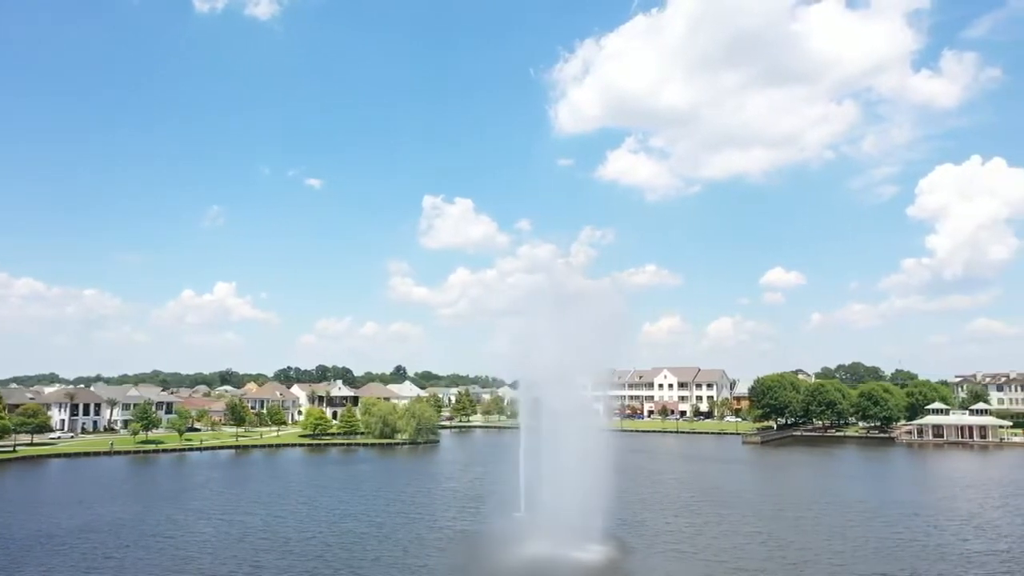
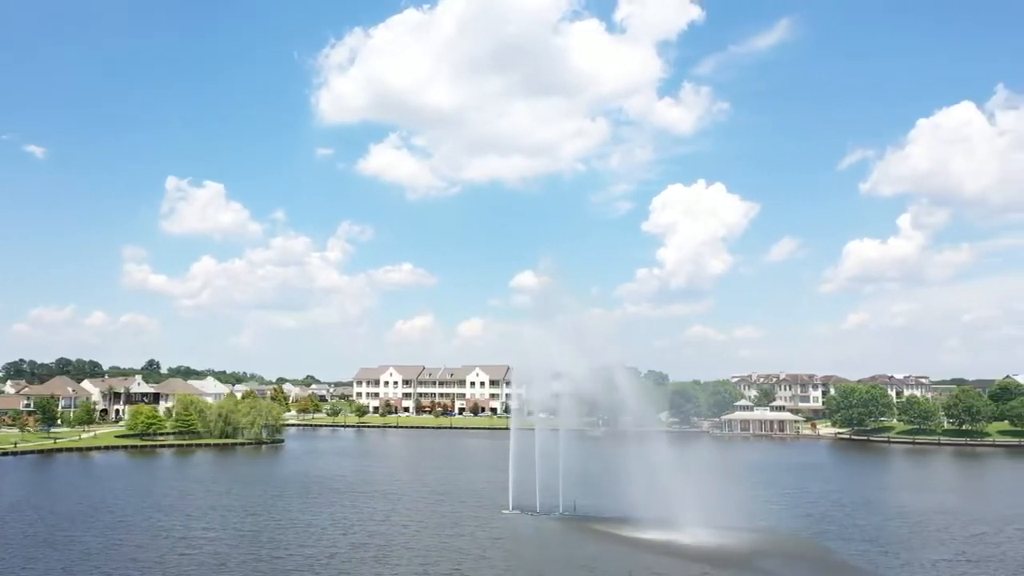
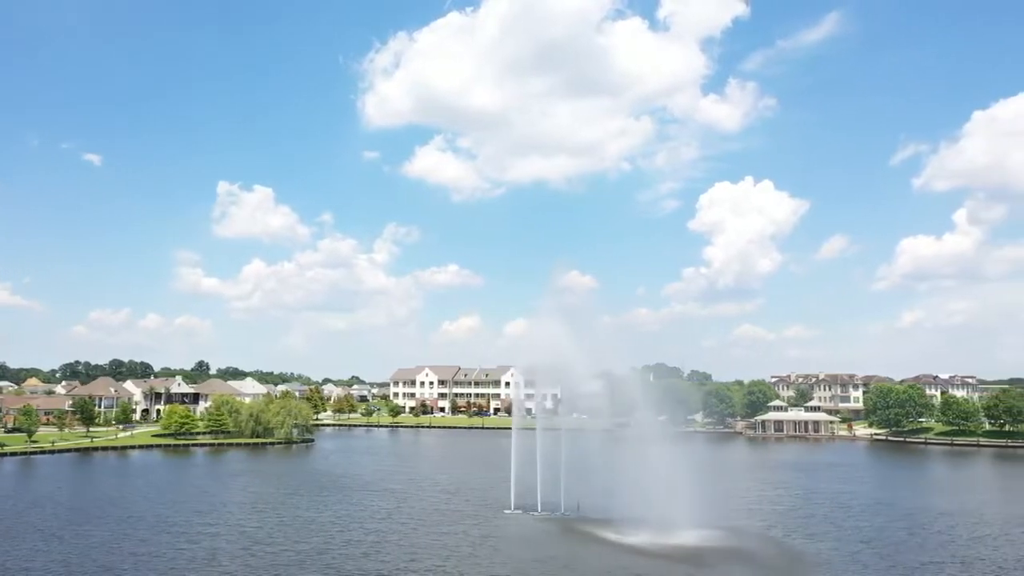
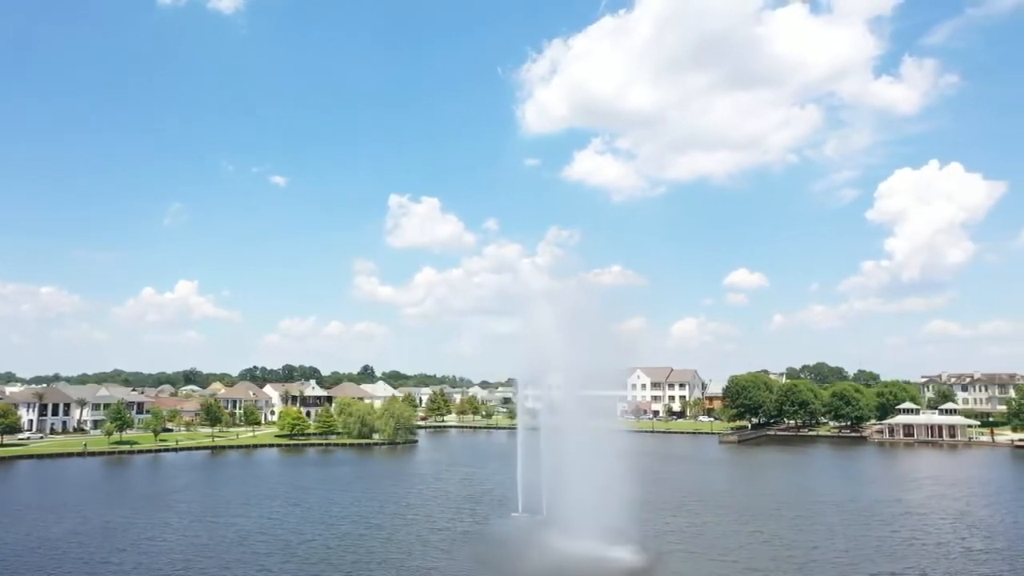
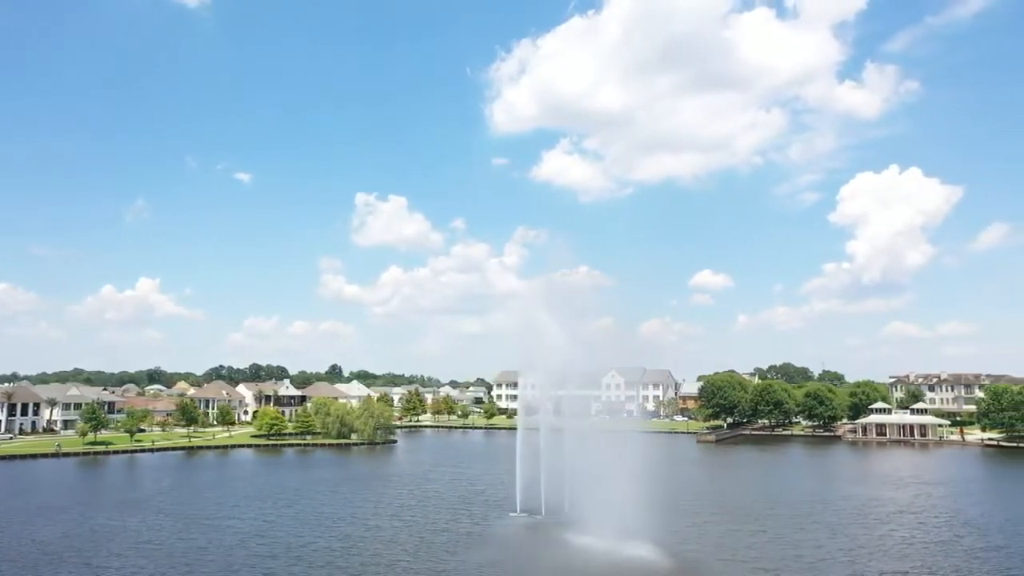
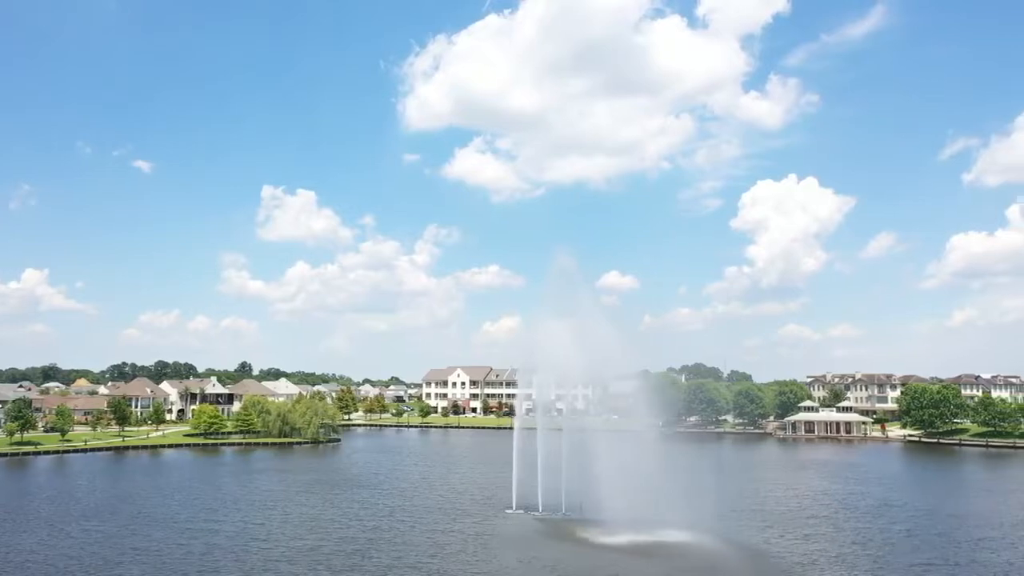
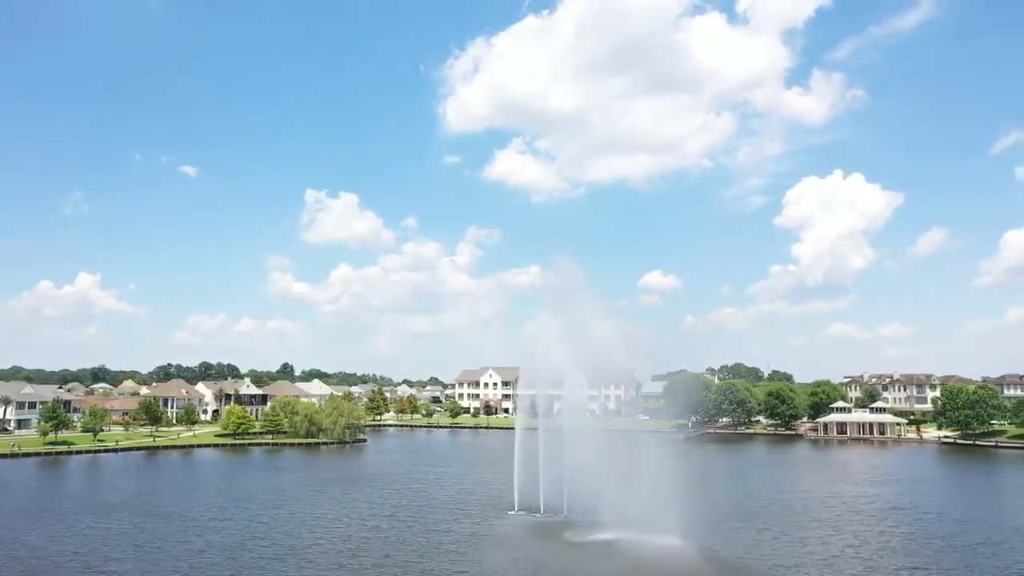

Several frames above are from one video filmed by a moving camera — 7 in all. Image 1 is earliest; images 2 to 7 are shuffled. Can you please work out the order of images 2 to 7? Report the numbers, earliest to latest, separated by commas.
4, 5, 7, 6, 3, 2
